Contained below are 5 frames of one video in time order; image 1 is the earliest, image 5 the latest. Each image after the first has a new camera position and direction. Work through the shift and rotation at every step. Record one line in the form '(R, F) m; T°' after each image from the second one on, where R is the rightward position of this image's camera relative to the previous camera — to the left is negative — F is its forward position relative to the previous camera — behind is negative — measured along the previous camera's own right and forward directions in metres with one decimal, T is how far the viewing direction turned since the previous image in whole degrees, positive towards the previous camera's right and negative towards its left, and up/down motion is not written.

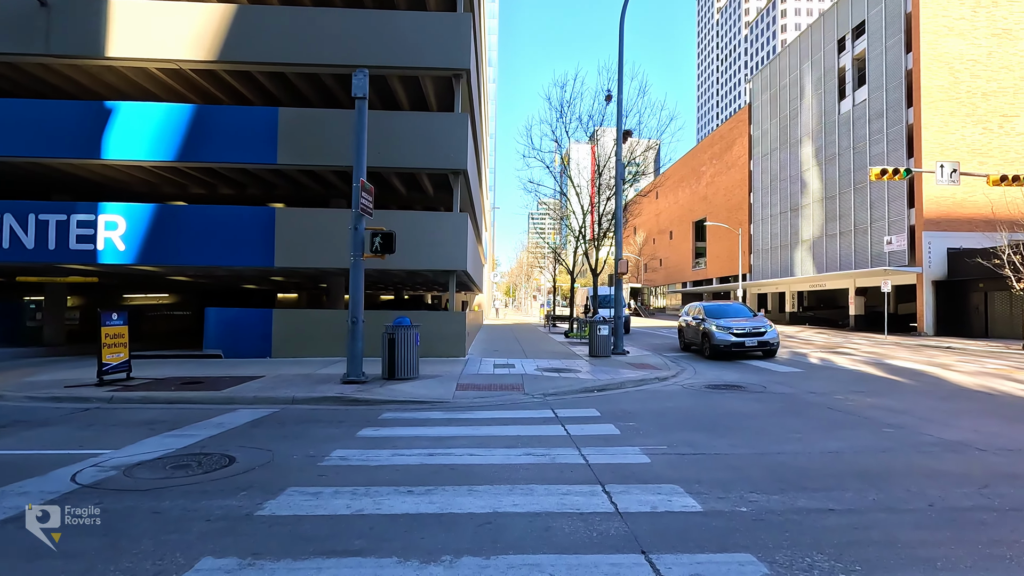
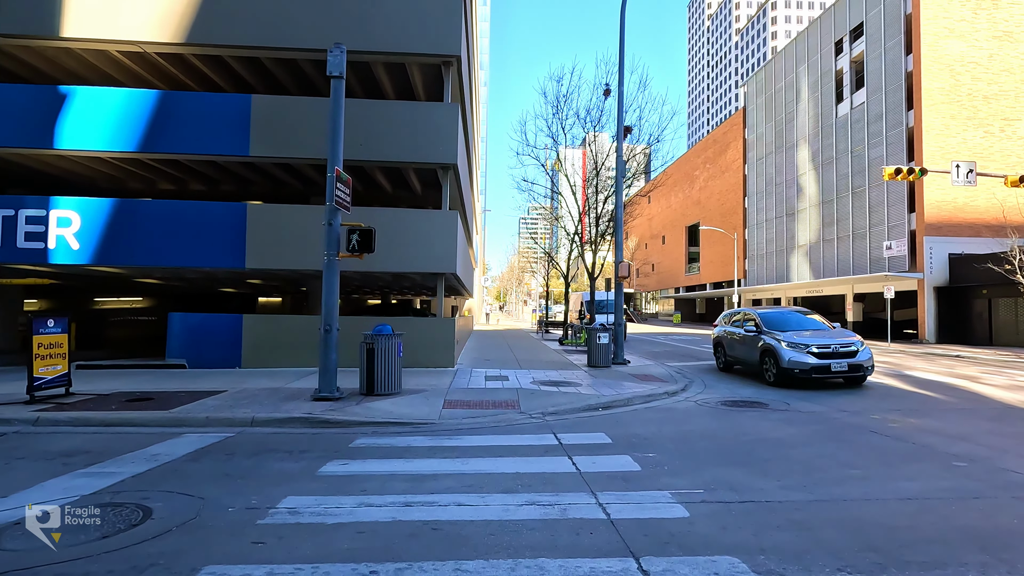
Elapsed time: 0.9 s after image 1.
(-0.1, +1.1) m; +1°
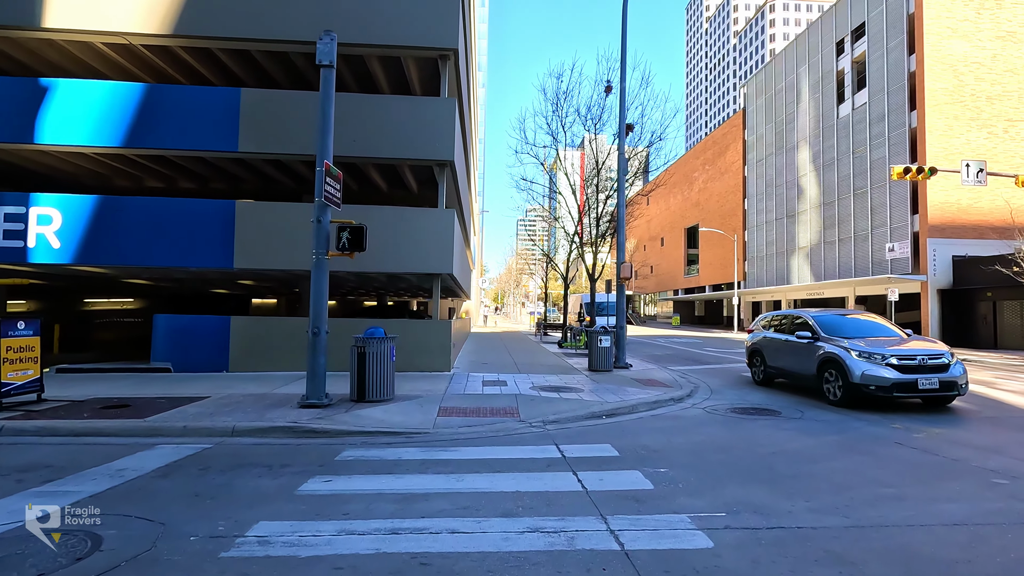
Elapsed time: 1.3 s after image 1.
(0.0, +0.5) m; 0°
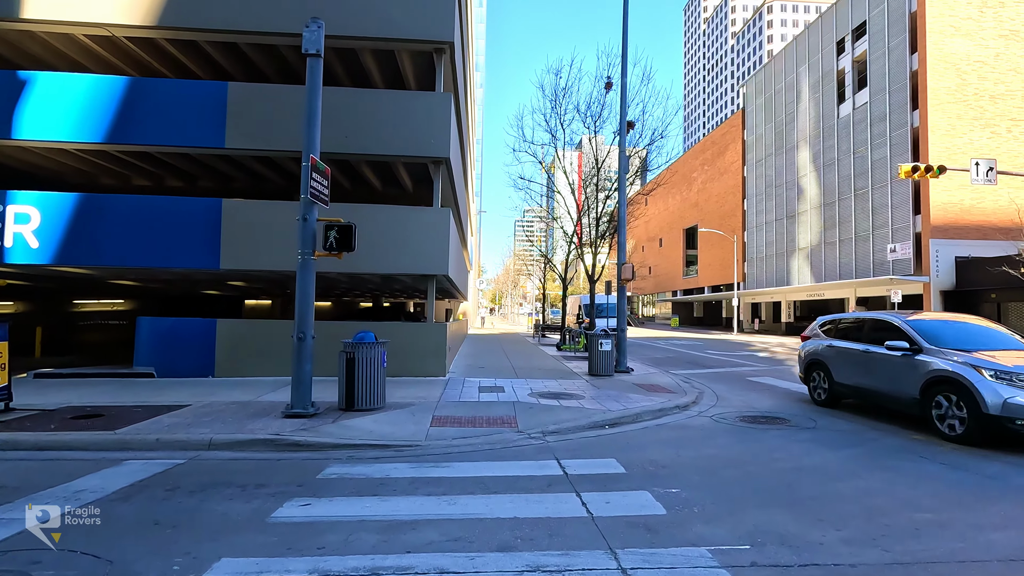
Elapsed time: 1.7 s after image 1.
(0.0, +0.5) m; 0°
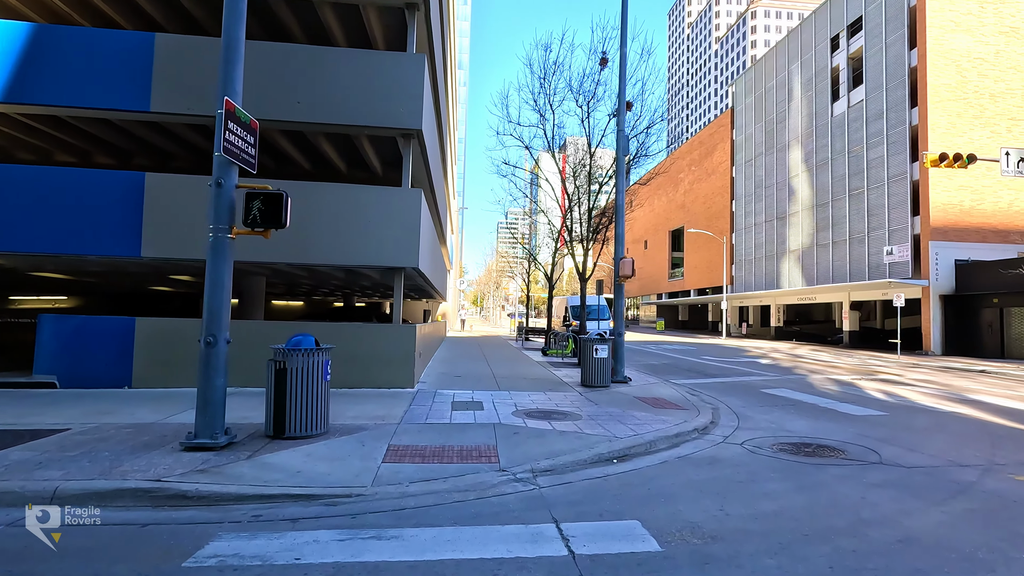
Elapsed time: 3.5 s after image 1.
(0.0, +1.9) m; +2°
